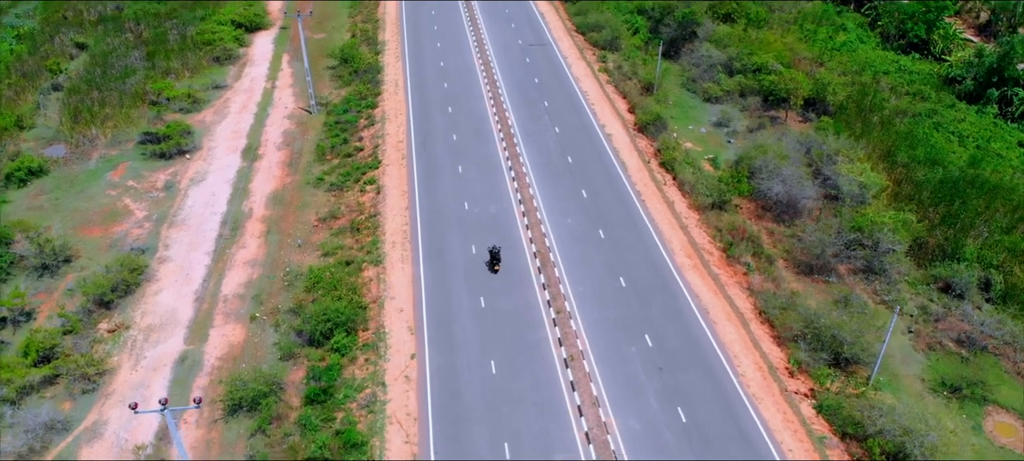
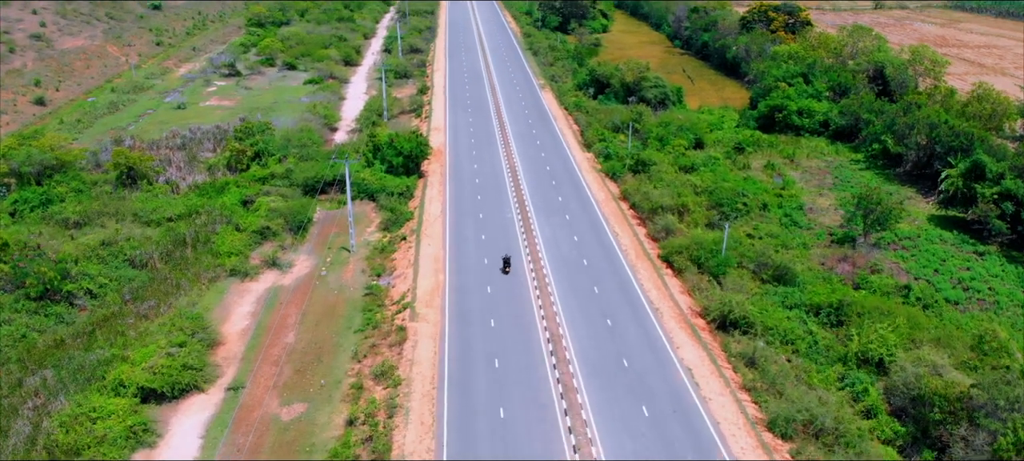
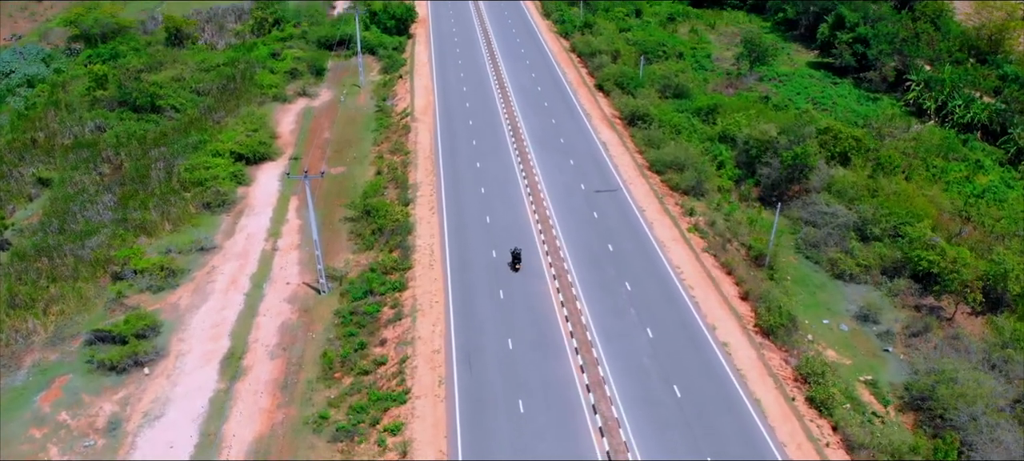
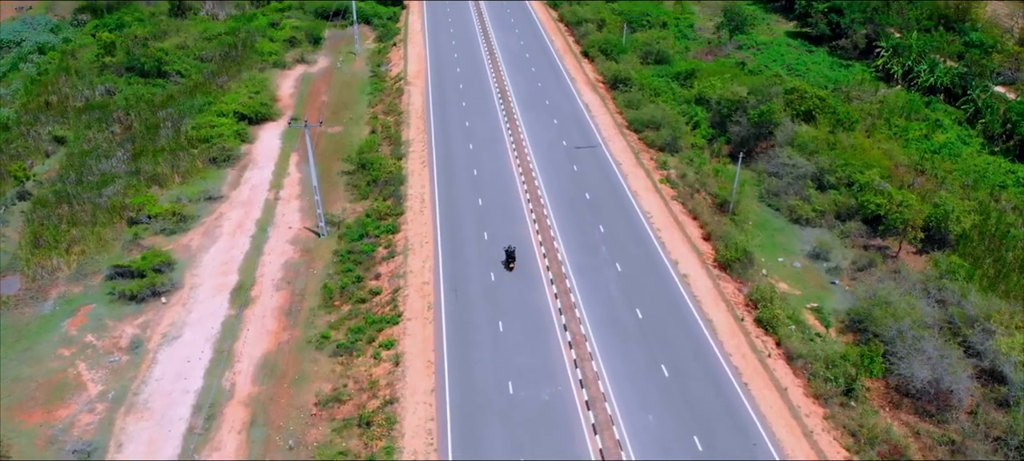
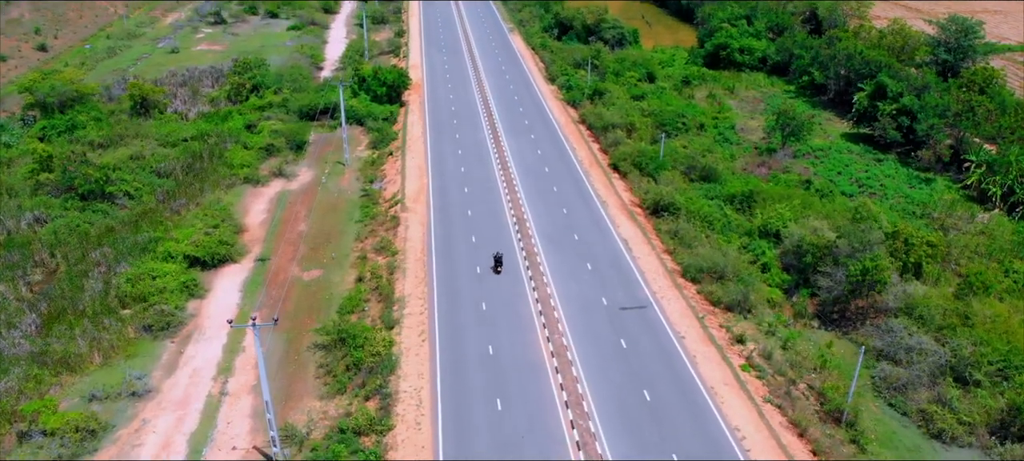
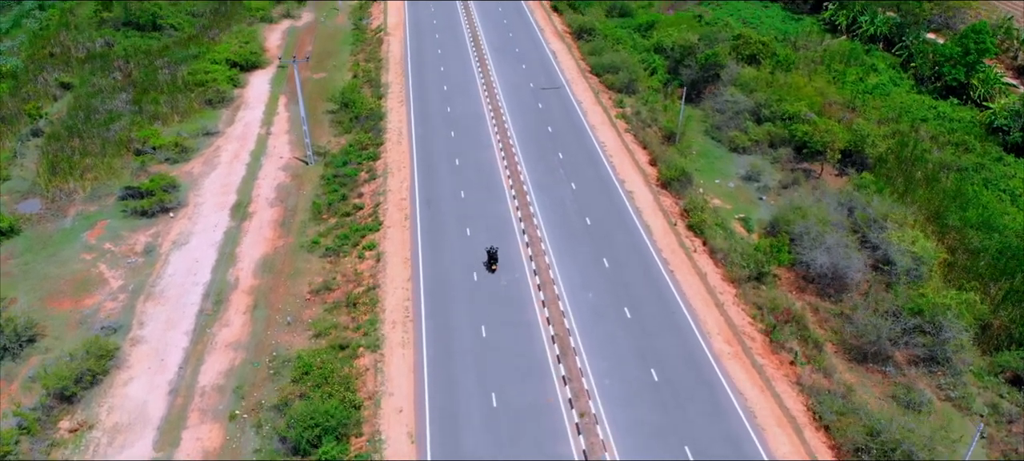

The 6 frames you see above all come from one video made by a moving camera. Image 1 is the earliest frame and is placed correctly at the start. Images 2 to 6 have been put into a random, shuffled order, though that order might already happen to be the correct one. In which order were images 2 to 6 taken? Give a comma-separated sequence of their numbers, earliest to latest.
6, 4, 3, 5, 2
